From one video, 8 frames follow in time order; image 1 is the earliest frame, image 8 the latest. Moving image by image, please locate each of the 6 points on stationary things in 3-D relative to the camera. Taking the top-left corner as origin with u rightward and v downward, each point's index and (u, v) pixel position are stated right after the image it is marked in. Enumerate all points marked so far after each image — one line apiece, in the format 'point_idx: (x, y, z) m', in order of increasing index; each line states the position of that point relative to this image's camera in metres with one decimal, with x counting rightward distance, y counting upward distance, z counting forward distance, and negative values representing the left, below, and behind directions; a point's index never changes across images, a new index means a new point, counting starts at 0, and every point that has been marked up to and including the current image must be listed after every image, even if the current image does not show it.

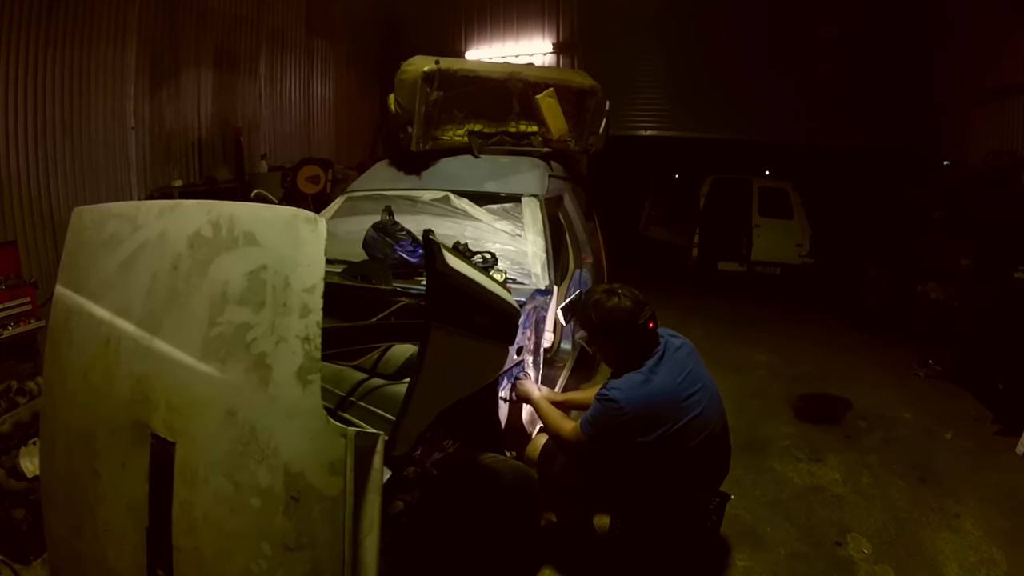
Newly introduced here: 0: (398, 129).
0: (-1.3, +1.8, +6.7) m
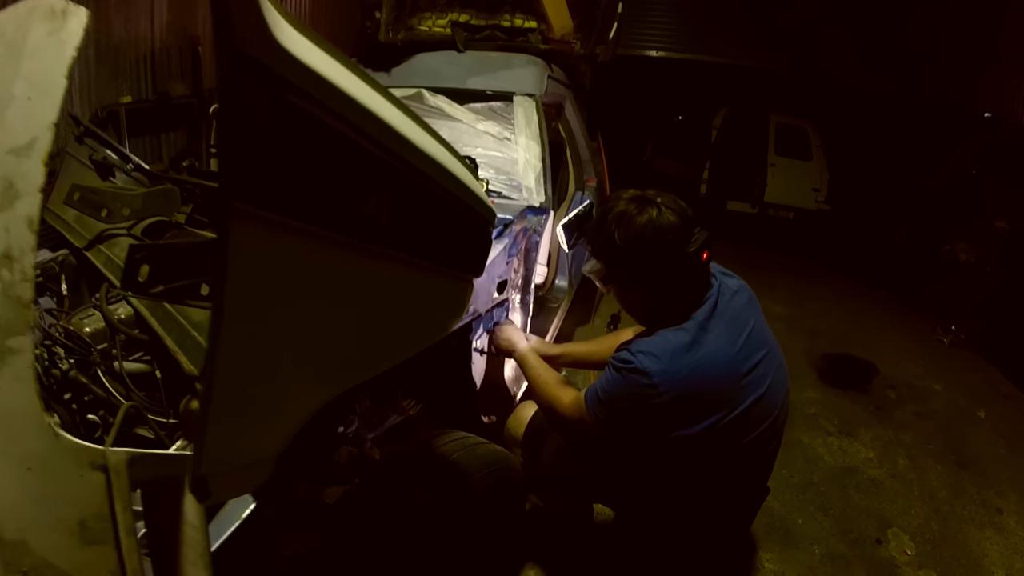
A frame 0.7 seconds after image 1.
0: (-1.4, +2.5, +5.4) m
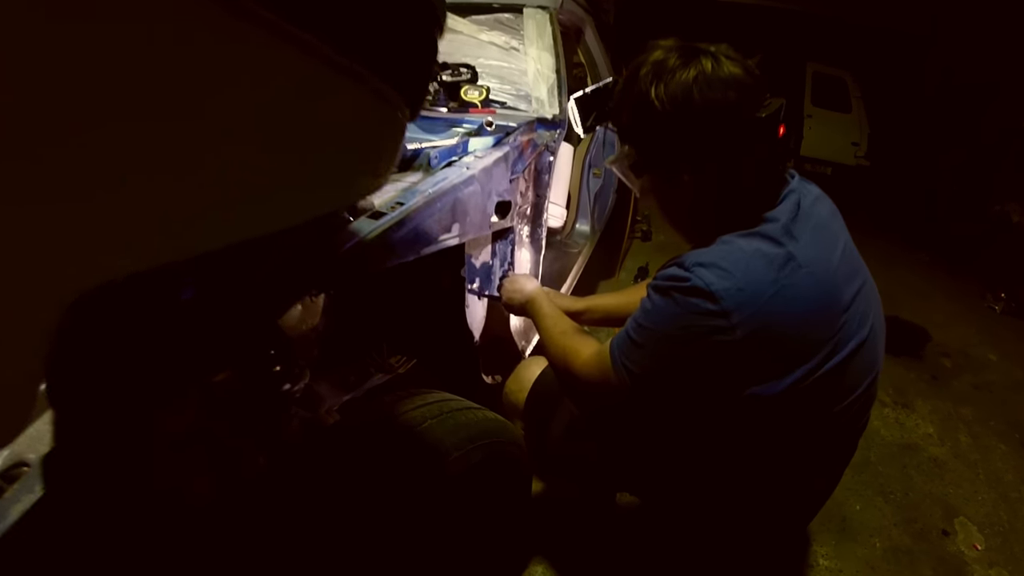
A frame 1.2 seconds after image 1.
0: (-1.2, +2.9, +4.8) m
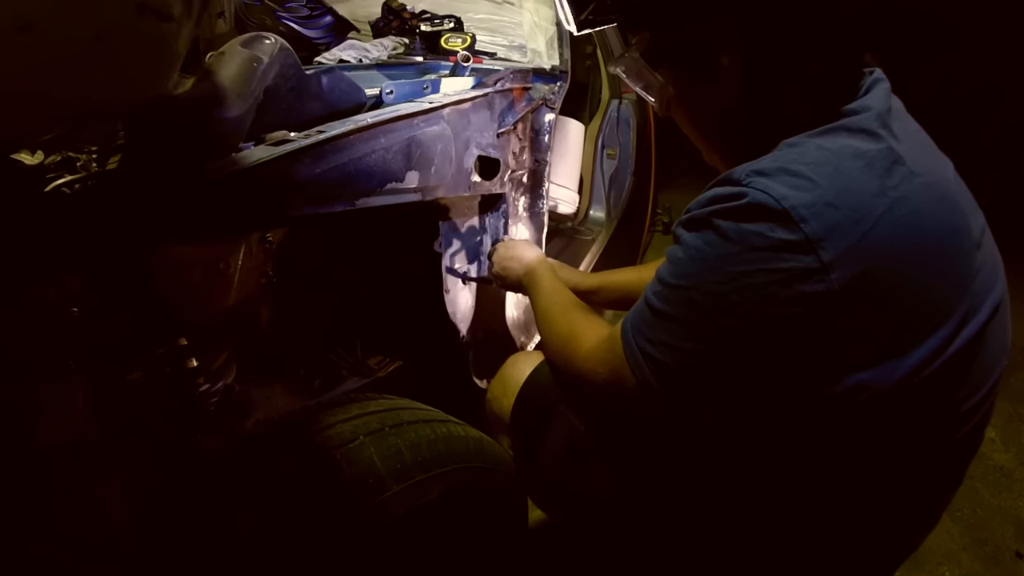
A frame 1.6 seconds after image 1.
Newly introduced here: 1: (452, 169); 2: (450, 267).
0: (-1.2, +2.9, +4.5) m
1: (-0.1, +0.3, +1.3) m
2: (-0.2, +0.1, +1.5) m
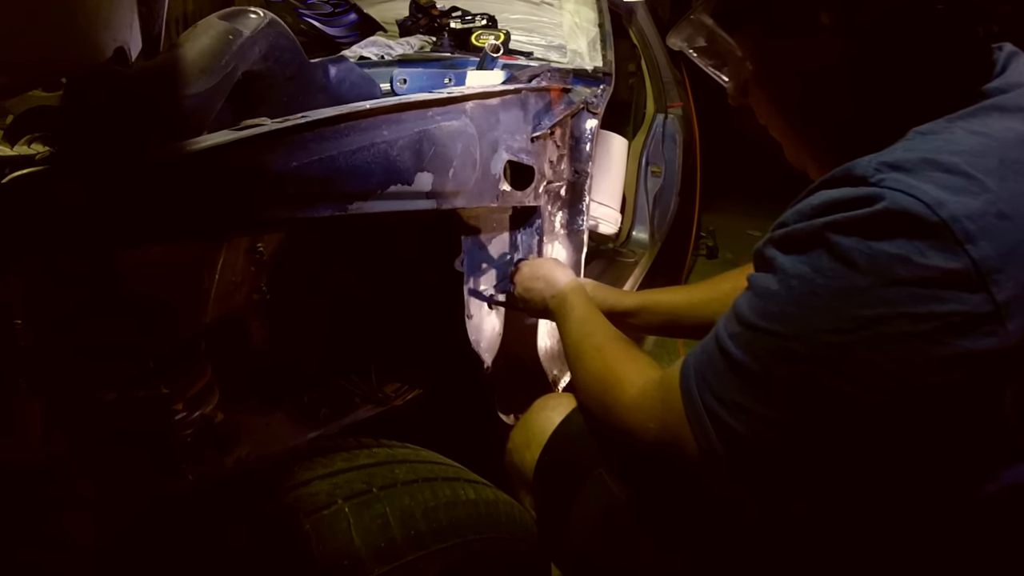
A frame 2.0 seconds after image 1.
0: (-0.9, +2.8, +4.5) m
1: (-0.1, +0.2, +1.1) m
2: (-0.1, 0.0, +1.3) m
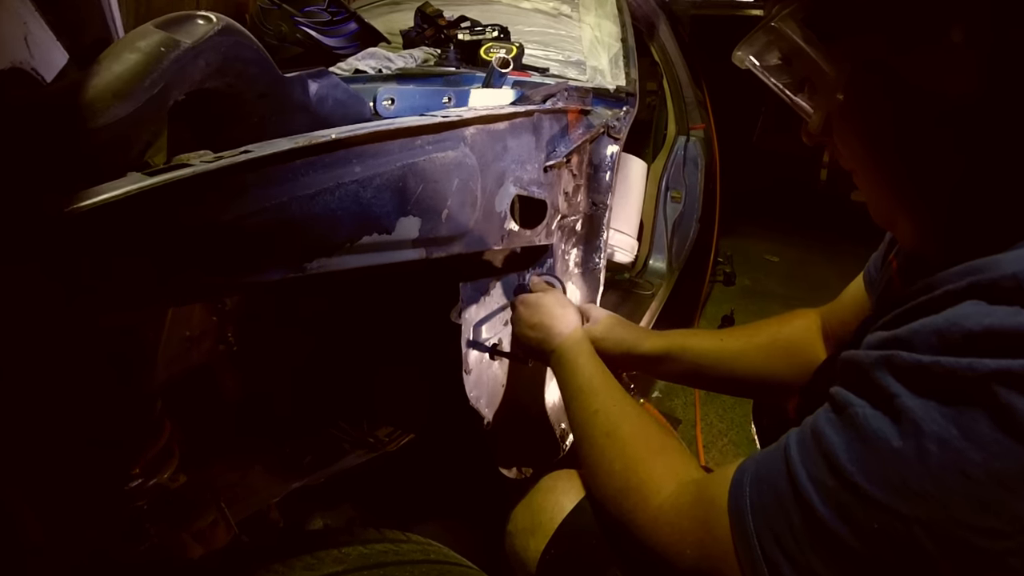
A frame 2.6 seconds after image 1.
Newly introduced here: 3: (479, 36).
0: (-0.8, +2.6, +4.4) m
1: (-0.1, +0.1, +0.9) m
2: (-0.1, -0.1, +1.1) m
3: (-0.1, +0.7, +1.5) m
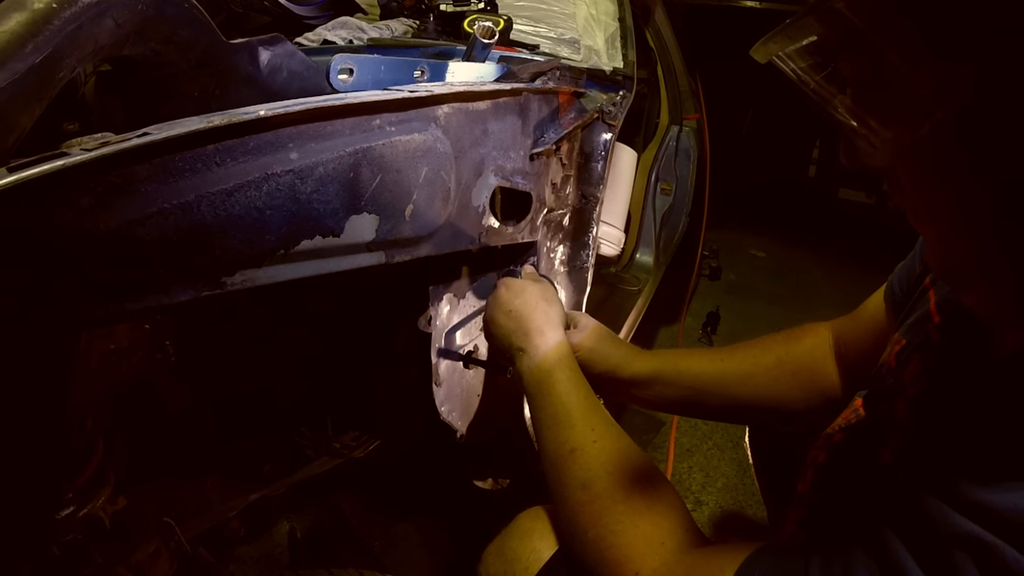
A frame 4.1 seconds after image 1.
0: (-0.8, +2.7, +4.1) m
1: (-0.1, +0.1, +0.8) m
2: (-0.1, -0.1, +1.0) m
3: (-0.1, +0.7, +1.4) m
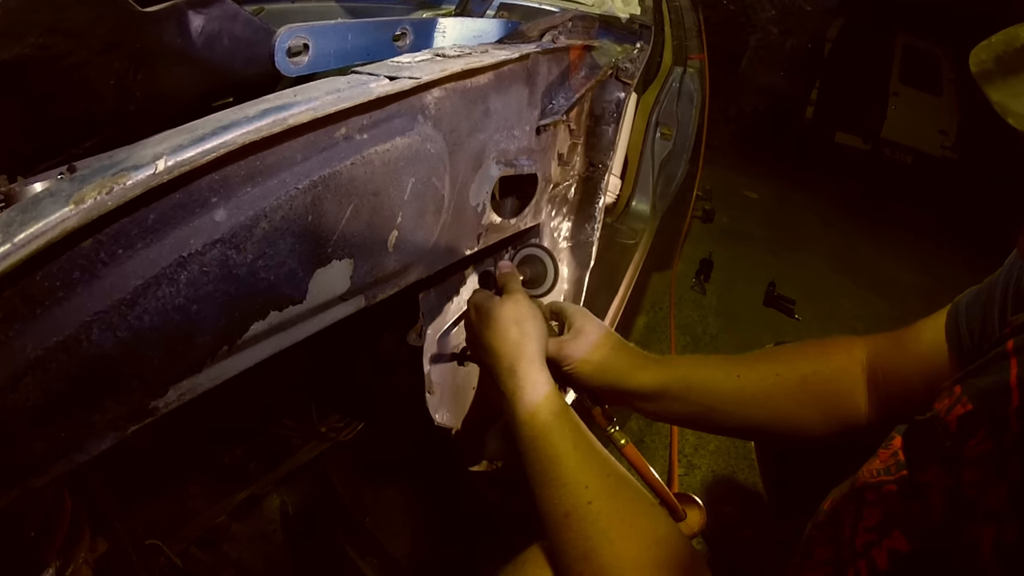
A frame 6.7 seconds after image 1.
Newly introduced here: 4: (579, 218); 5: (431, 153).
0: (-0.9, +3.1, +3.7) m
1: (-0.1, +0.1, +0.7) m
2: (-0.1, -0.1, +0.9) m
3: (-0.1, +0.7, +1.2) m
4: (+0.1, +0.1, +1.1) m
5: (-0.1, +0.2, +0.6) m
